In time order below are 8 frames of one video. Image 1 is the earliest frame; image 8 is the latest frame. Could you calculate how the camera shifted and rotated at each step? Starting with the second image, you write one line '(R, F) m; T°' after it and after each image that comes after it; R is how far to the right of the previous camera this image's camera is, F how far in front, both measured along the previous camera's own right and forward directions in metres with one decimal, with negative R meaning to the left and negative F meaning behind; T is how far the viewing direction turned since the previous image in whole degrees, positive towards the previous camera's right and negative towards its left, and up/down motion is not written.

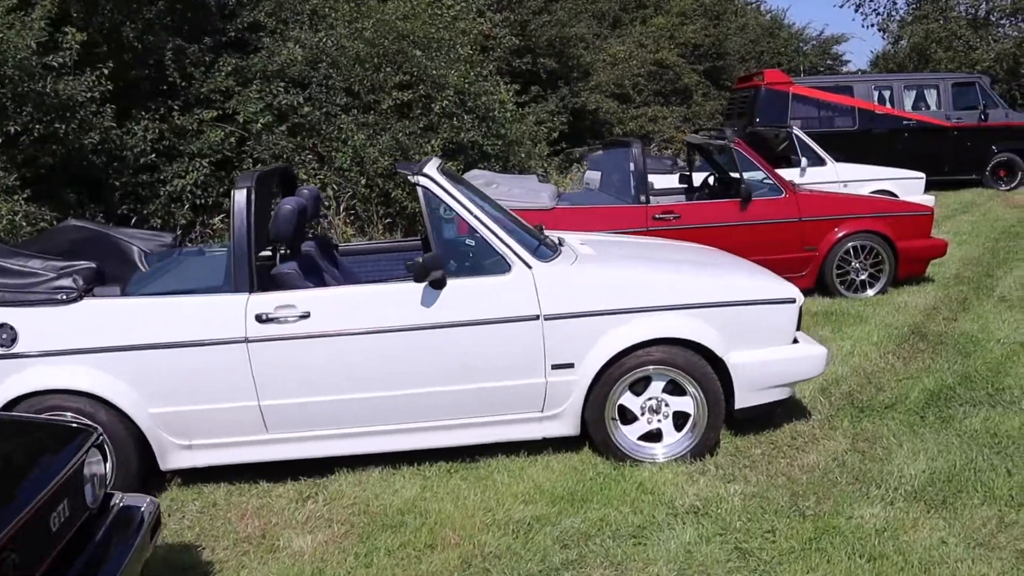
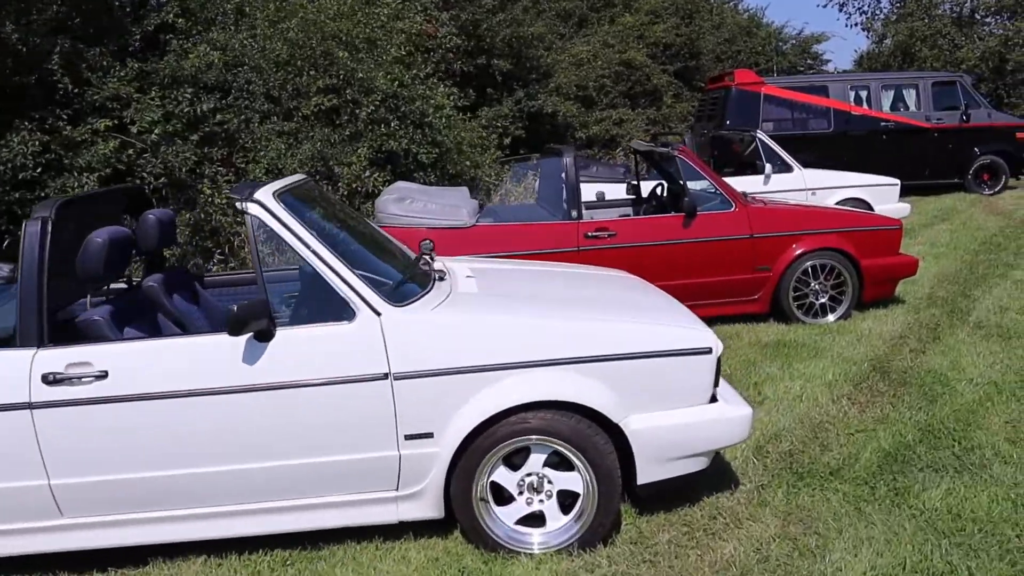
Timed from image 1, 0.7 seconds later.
(+0.7, +0.9) m; 0°
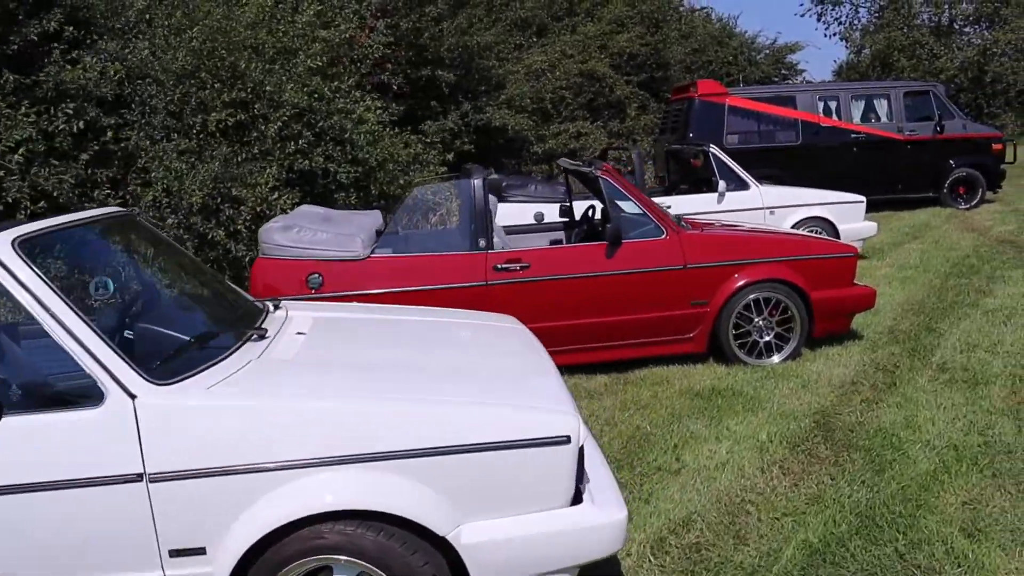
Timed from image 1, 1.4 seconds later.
(+0.7, +0.9) m; +1°
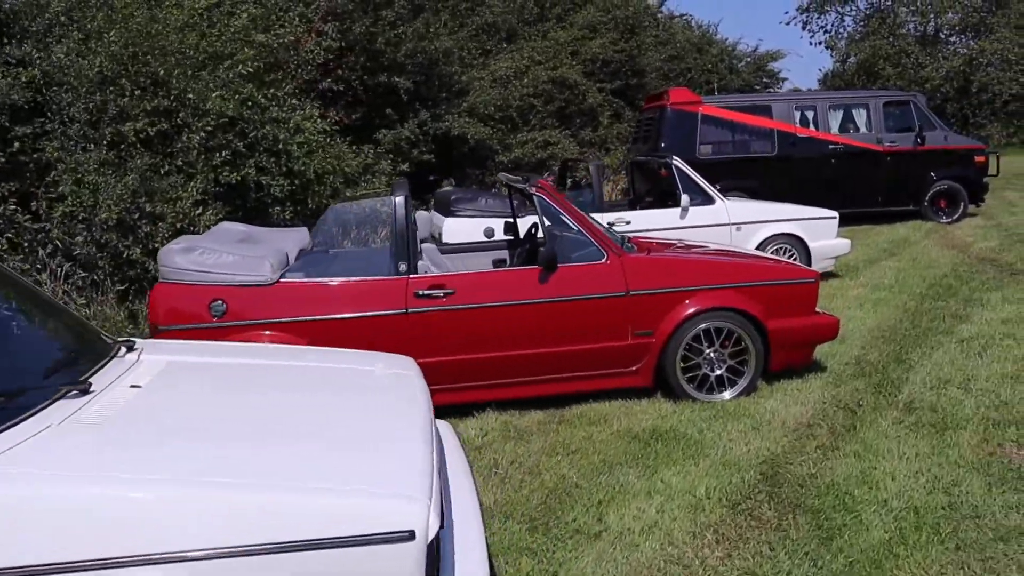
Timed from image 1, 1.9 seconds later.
(+0.5, +0.6) m; +1°
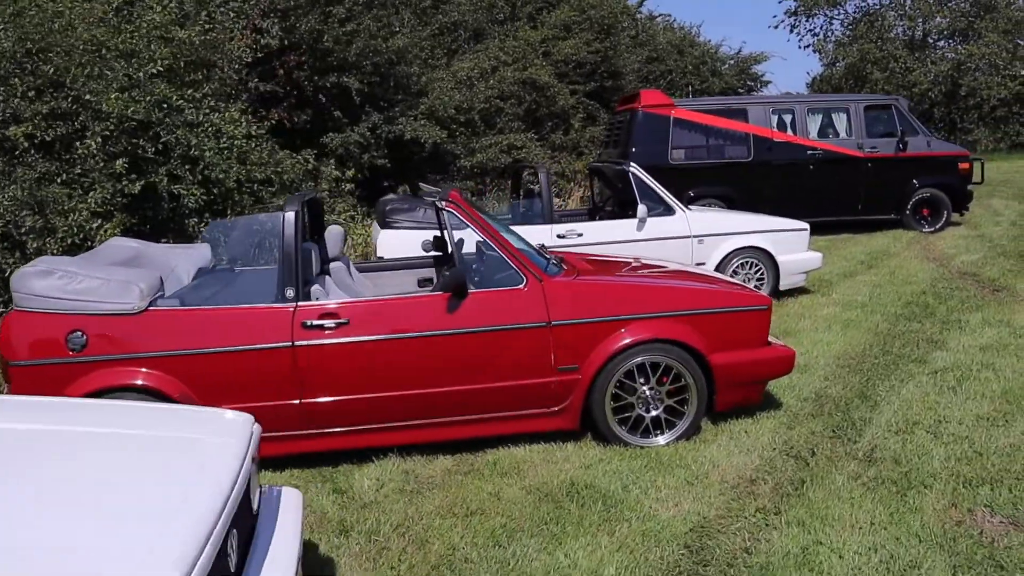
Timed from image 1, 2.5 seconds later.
(+0.5, +0.7) m; 0°
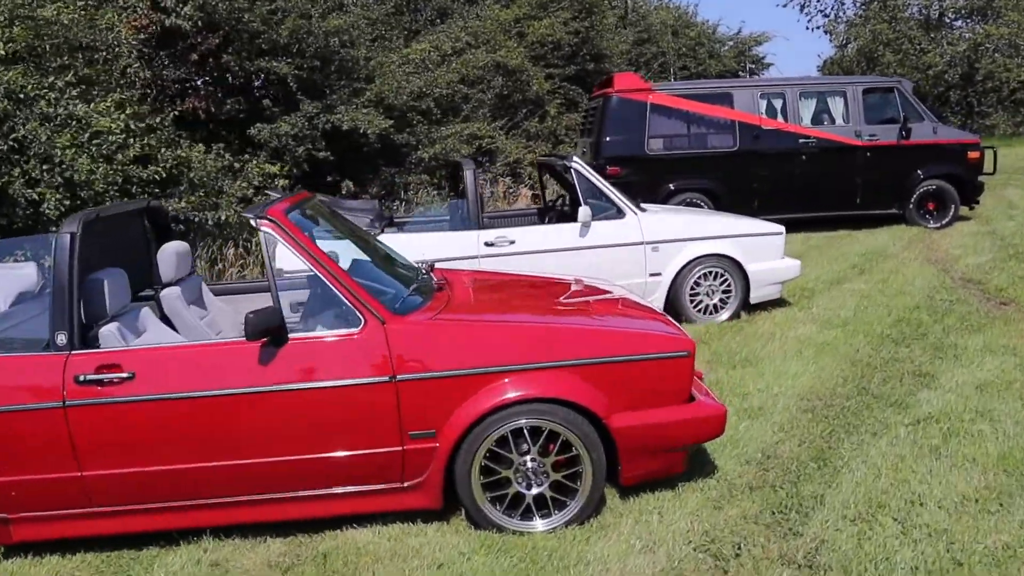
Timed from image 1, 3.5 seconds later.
(+0.8, +1.2) m; -1°
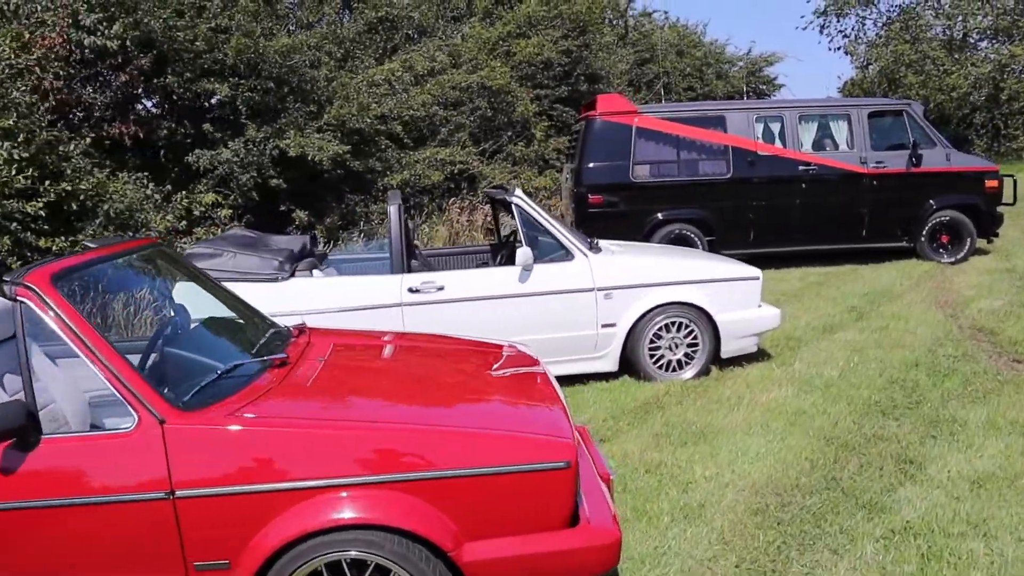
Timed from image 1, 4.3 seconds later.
(+0.7, +0.9) m; -2°
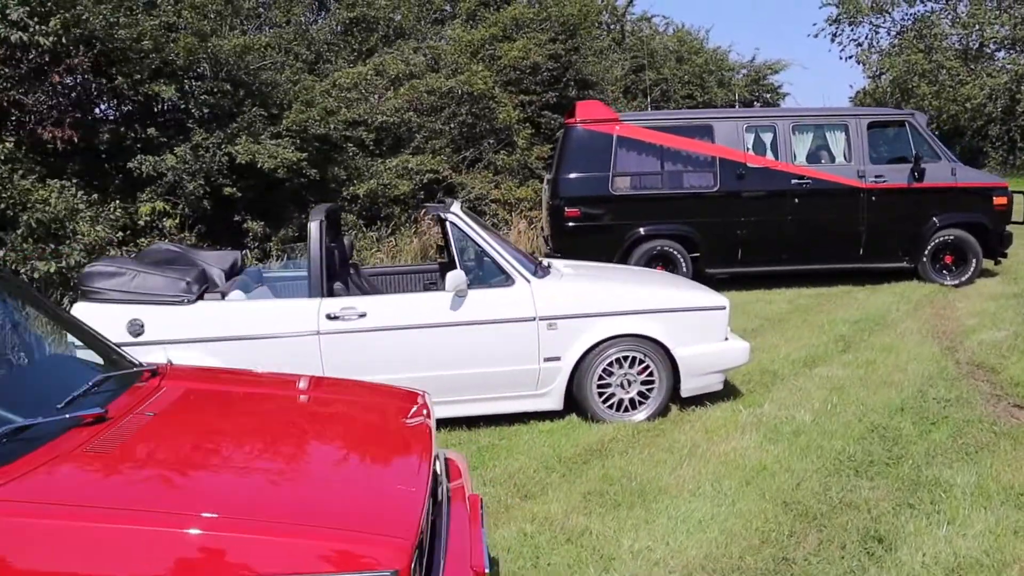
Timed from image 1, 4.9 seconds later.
(+0.5, +0.7) m; -1°
